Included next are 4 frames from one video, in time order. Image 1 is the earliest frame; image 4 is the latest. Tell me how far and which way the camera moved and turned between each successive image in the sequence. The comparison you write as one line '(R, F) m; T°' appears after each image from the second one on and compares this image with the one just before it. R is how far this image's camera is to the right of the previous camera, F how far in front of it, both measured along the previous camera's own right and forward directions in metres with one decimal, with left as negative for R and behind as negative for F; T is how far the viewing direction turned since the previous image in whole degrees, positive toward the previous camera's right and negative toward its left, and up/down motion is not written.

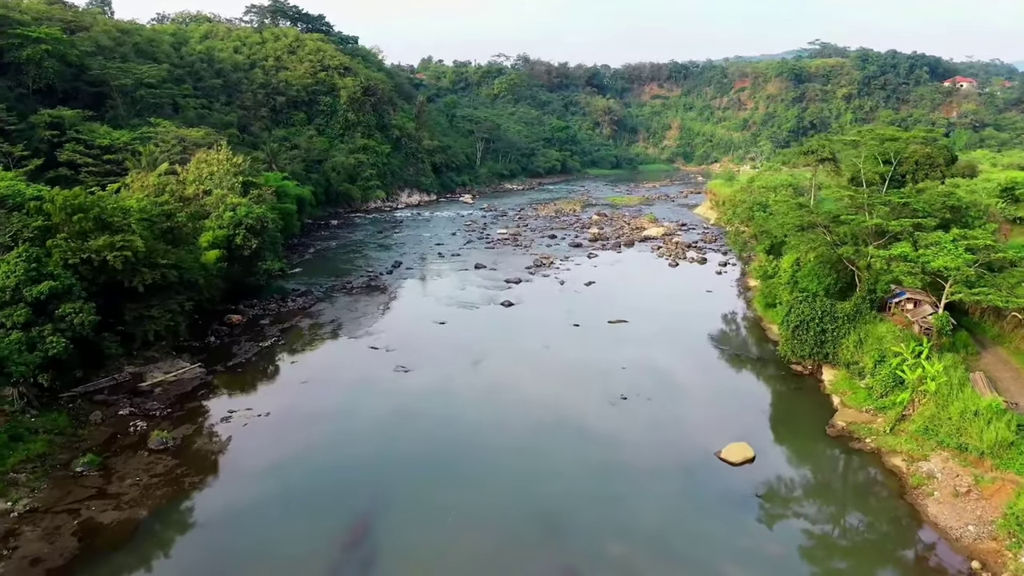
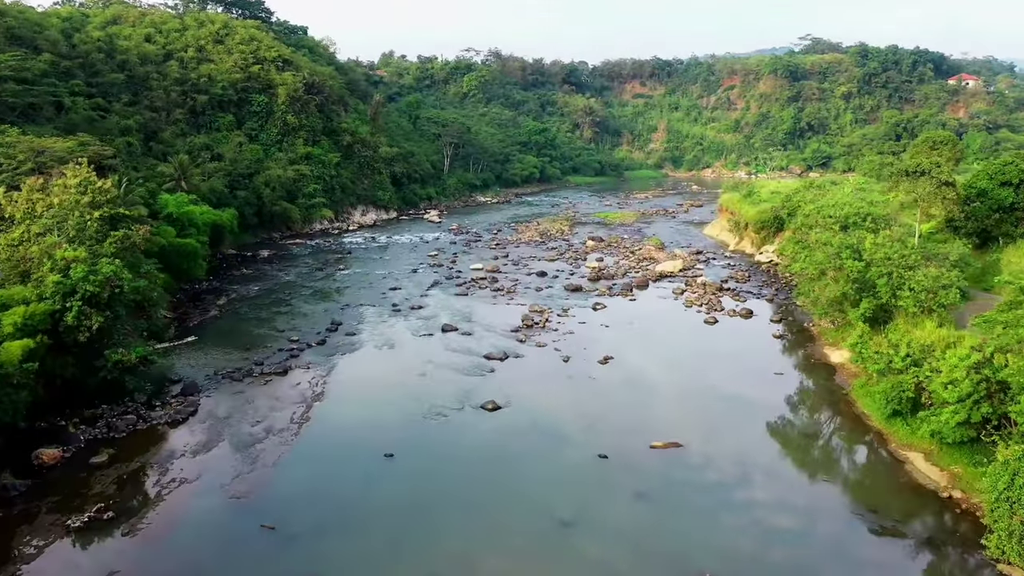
(-0.3, +8.8) m; +2°
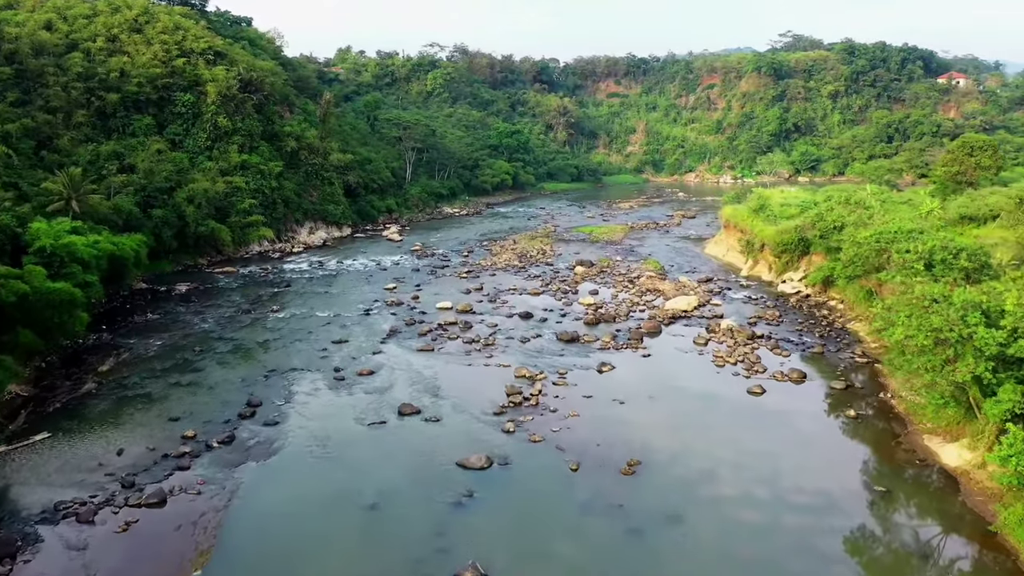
(-0.3, +6.2) m; +2°
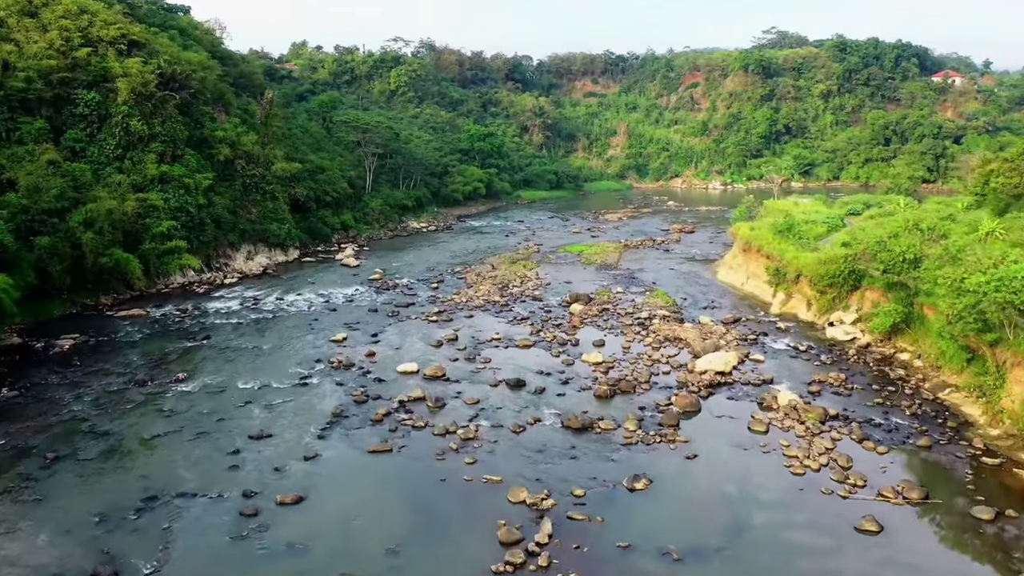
(-0.4, +6.2) m; +2°
